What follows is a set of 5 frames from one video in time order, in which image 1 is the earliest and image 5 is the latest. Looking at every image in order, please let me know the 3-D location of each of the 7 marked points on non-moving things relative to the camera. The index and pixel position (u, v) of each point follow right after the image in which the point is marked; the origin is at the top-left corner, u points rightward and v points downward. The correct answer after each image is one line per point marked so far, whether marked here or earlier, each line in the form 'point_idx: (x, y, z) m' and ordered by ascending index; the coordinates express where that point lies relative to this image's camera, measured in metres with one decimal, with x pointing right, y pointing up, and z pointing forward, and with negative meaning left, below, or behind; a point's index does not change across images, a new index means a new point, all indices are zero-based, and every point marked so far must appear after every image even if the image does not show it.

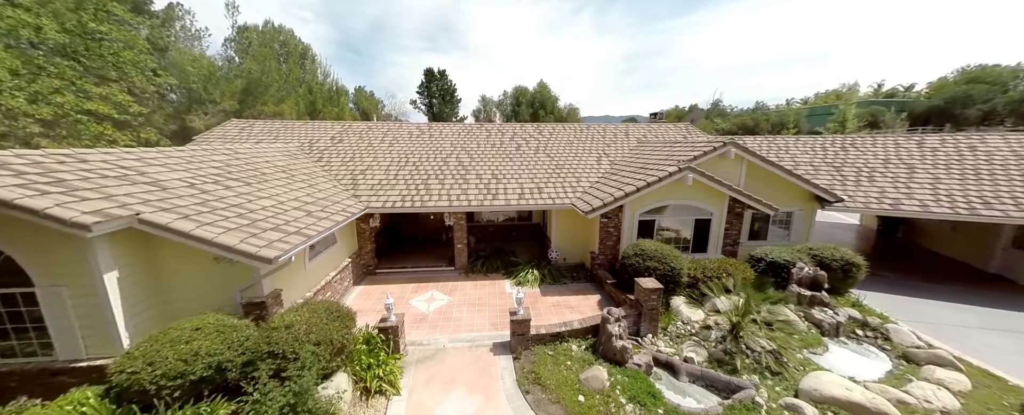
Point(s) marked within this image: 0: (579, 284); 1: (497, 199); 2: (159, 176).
0: (+2.3, -2.6, +10.1) m
1: (-0.5, +0.4, +11.0) m
2: (-8.1, +0.7, +6.8) m
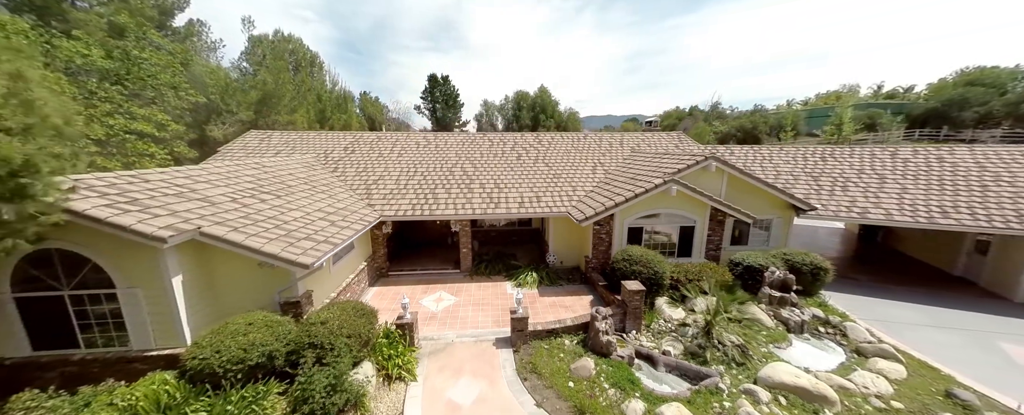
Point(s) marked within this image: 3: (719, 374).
0: (+2.3, -2.9, +11.1) m
1: (-0.5, 0.0, +12.0) m
2: (-8.1, +0.4, +7.8) m
3: (+4.7, -3.8, +6.8) m
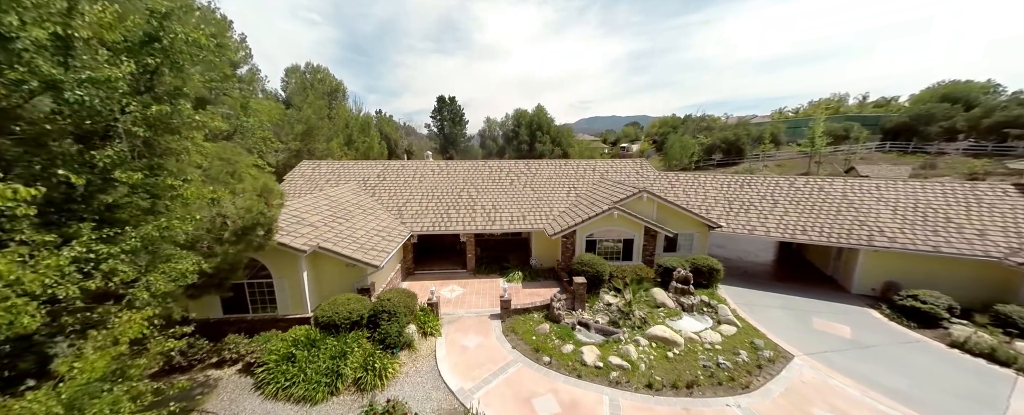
0: (+1.9, -3.9, +15.6) m
1: (-0.9, -0.9, +16.5) m
2: (-8.6, -0.5, +12.5) m
3: (+4.2, -4.7, +11.2) m
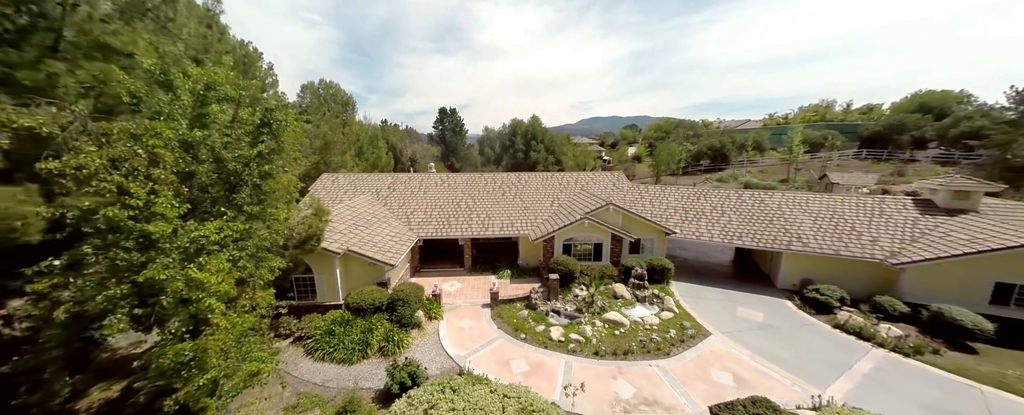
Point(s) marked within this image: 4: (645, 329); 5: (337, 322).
0: (+1.2, -4.5, +18.8) m
1: (-1.6, -1.5, +19.7) m
2: (-9.2, -1.1, +15.7) m
3: (+3.6, -5.3, +14.4) m
4: (+6.1, -5.5, +13.5) m
5: (-7.6, -5.0, +12.9) m
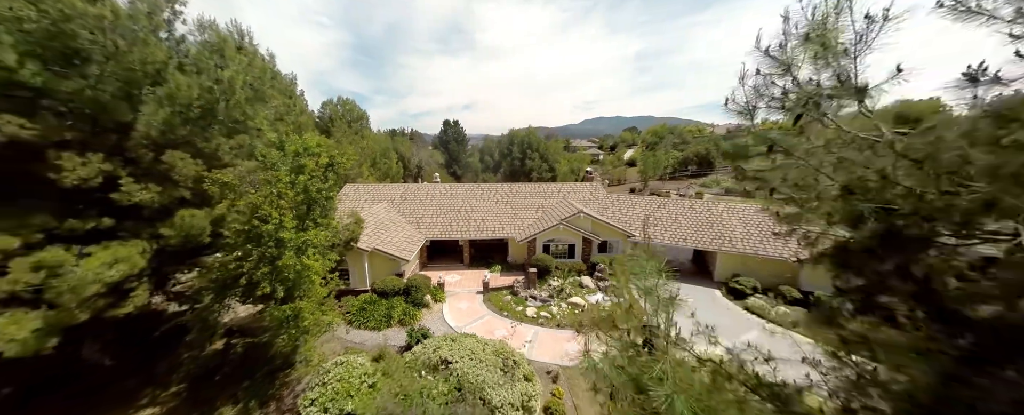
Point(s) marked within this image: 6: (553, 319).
0: (+0.4, -5.0, +23.1) m
1: (-2.4, -2.1, +24.1) m
2: (-10.1, -1.6, +20.2) m
3: (+2.7, -5.9, +18.8) m
4: (+5.2, -6.1, +17.8) m
5: (-8.5, -5.5, +17.3) m
6: (+2.3, -6.4, +16.9) m
